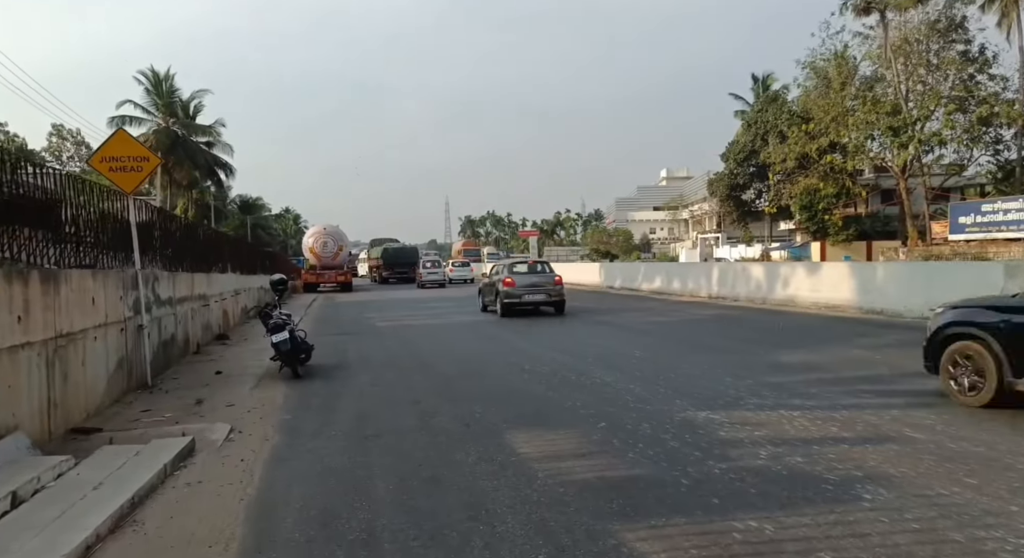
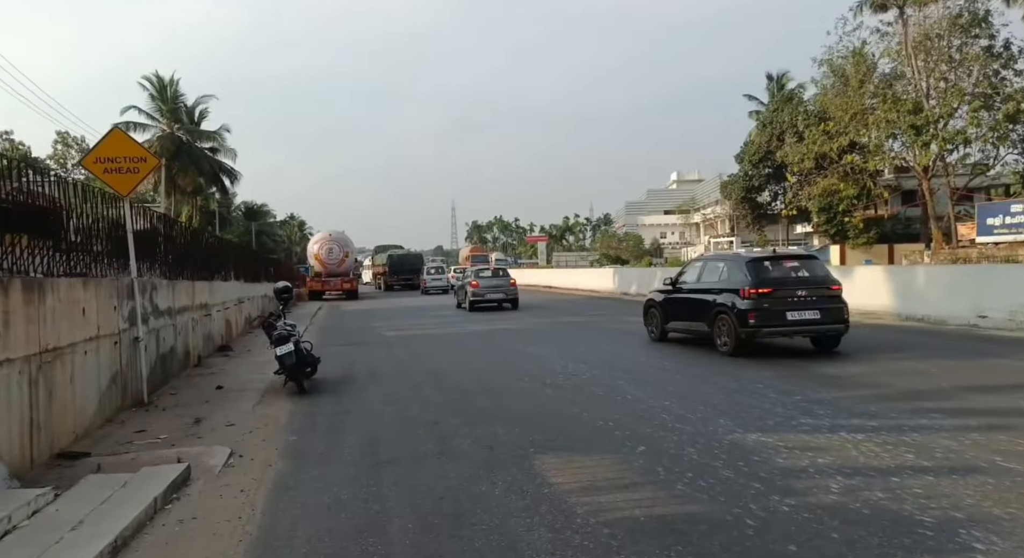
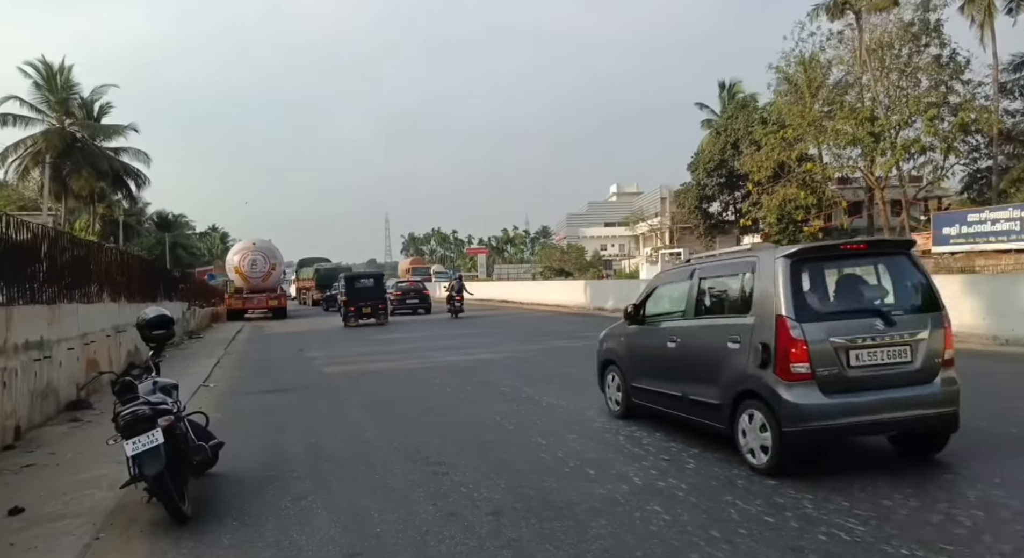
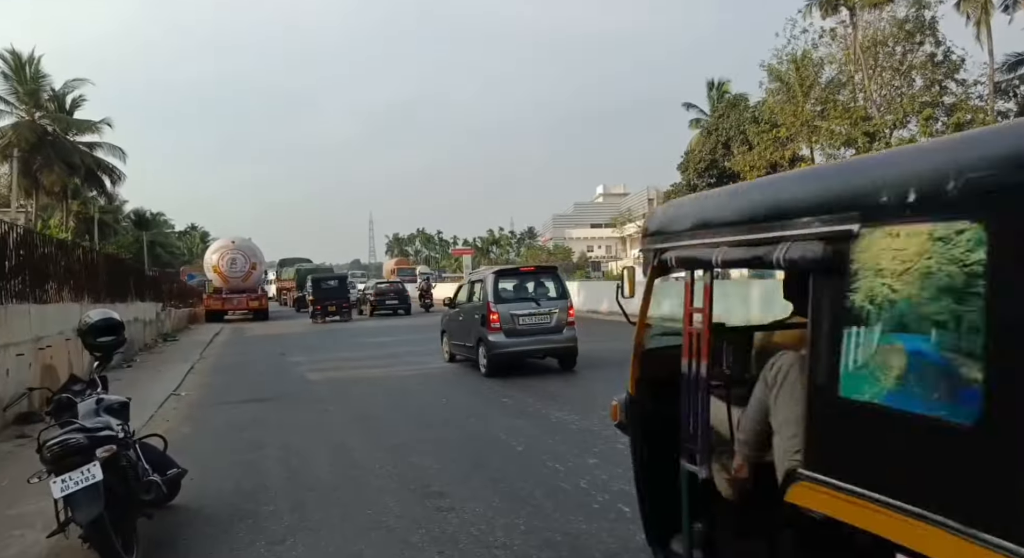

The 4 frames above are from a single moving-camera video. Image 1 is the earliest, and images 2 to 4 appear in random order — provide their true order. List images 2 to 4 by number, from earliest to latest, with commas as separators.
2, 3, 4
